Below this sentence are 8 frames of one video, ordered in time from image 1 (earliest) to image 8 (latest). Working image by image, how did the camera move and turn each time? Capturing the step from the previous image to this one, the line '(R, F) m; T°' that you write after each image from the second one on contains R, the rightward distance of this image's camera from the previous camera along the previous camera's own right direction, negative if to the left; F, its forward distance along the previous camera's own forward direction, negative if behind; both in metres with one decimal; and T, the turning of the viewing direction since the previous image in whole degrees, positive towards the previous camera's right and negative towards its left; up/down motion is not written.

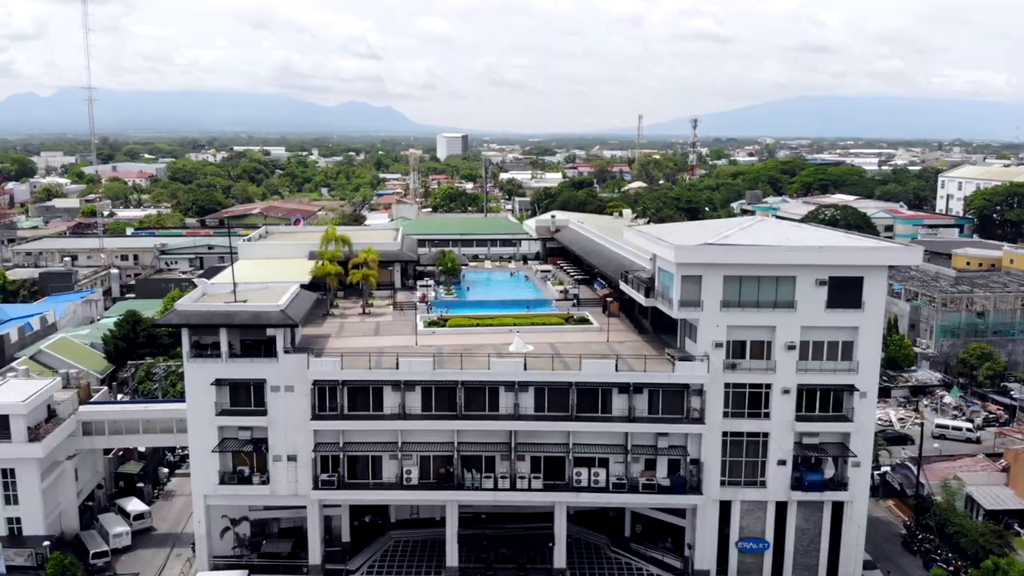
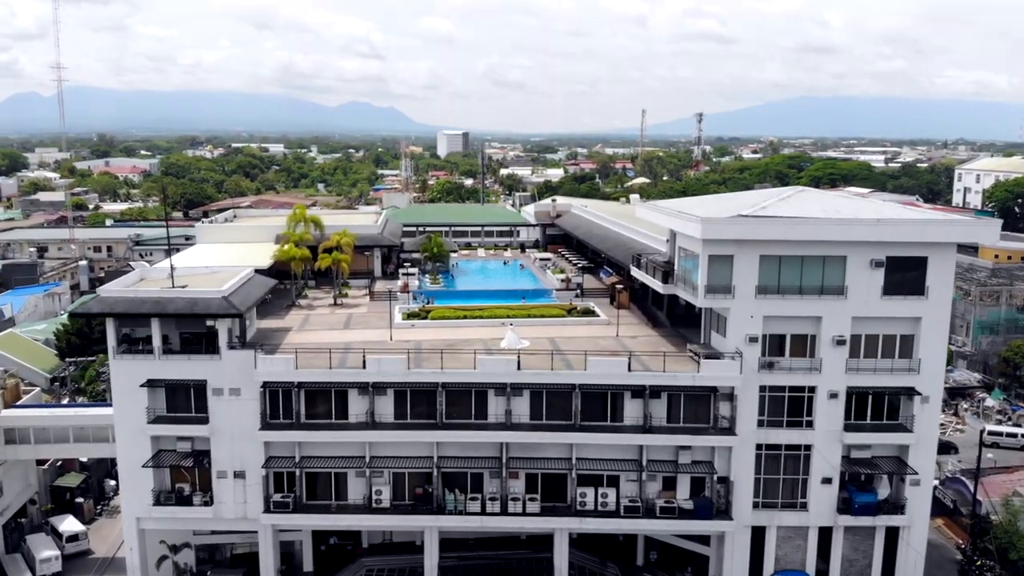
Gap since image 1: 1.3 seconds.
(+0.6, +6.7) m; 0°
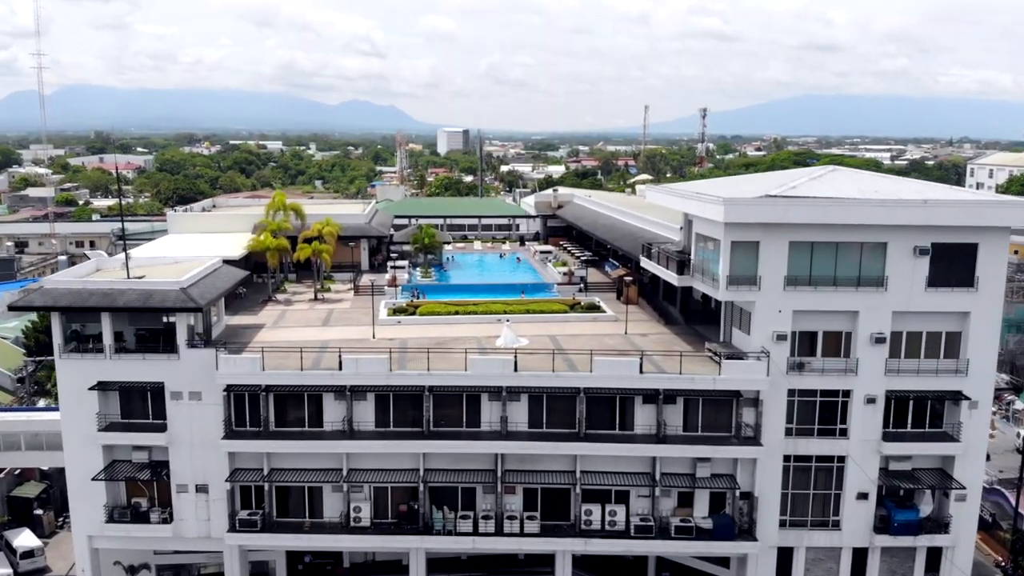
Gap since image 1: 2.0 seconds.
(+0.2, +3.8) m; 0°
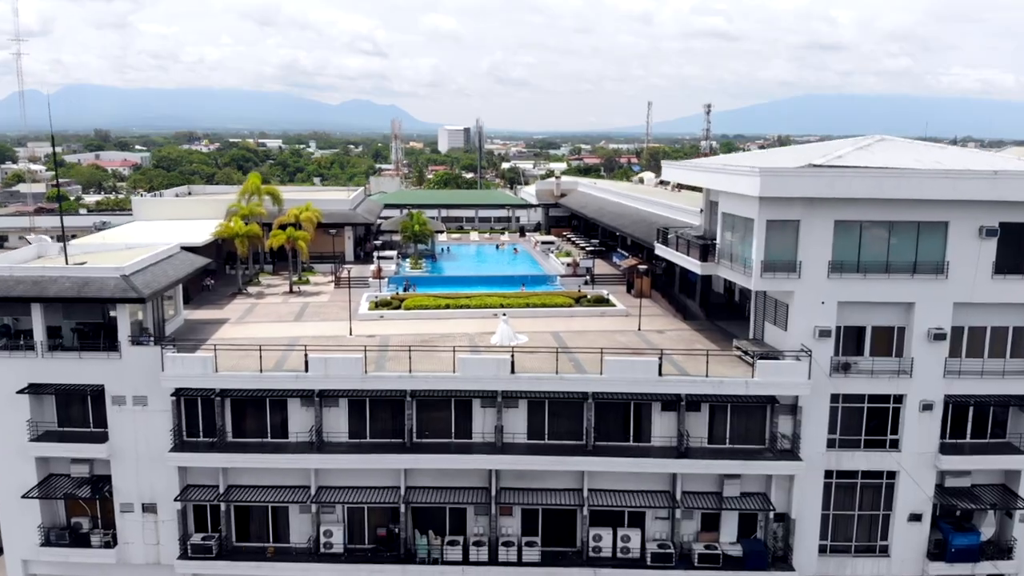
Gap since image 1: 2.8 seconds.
(+0.2, +4.1) m; 0°
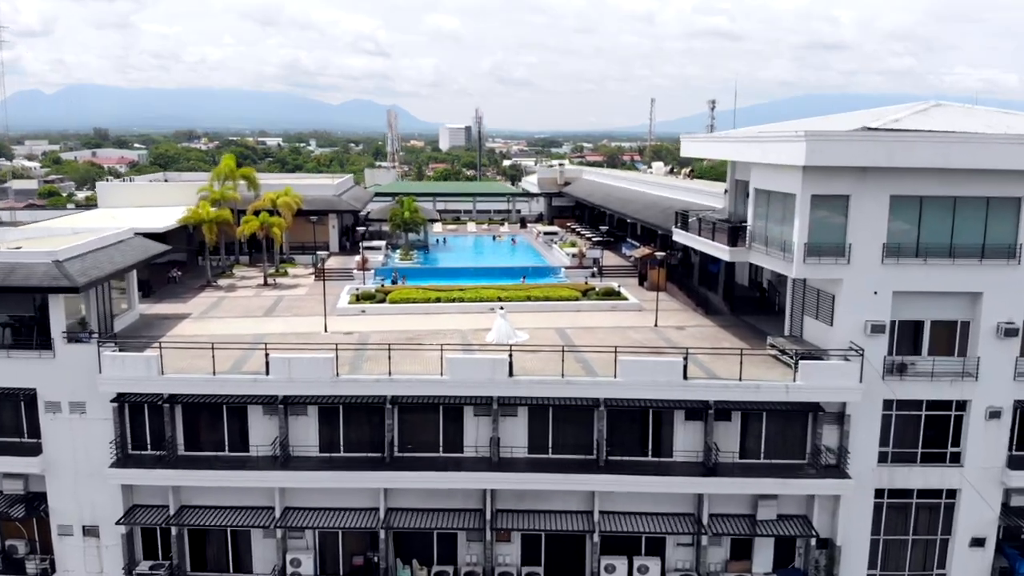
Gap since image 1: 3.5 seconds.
(+0.1, +3.6) m; 0°
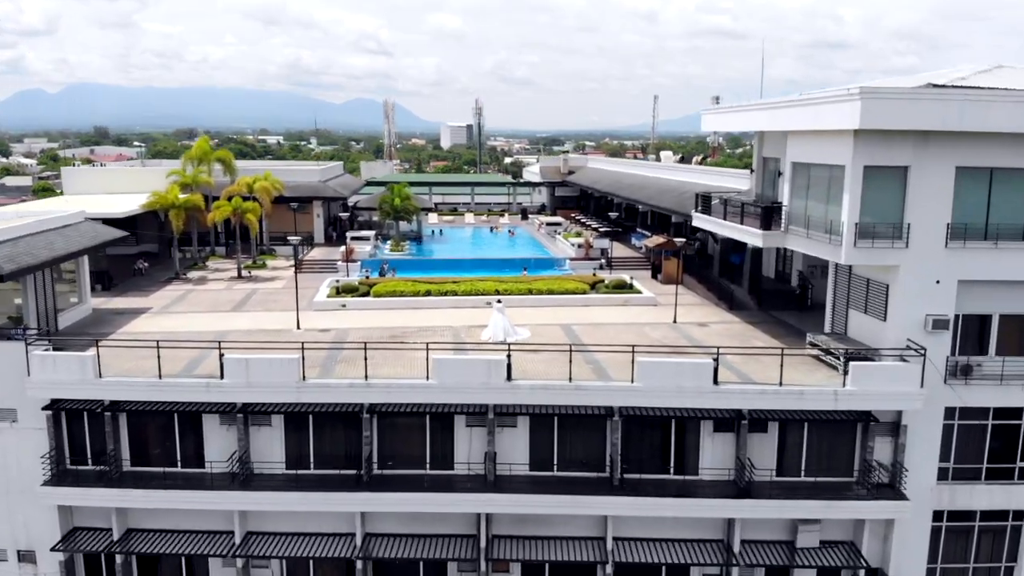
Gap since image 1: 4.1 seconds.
(+0.1, +3.0) m; 0°
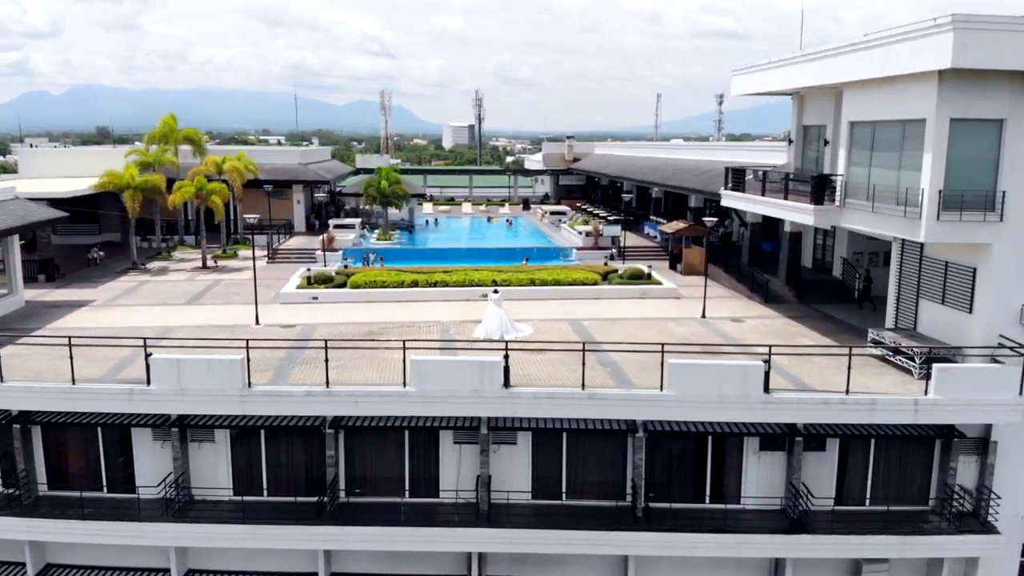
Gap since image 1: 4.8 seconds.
(+0.1, +3.3) m; 0°
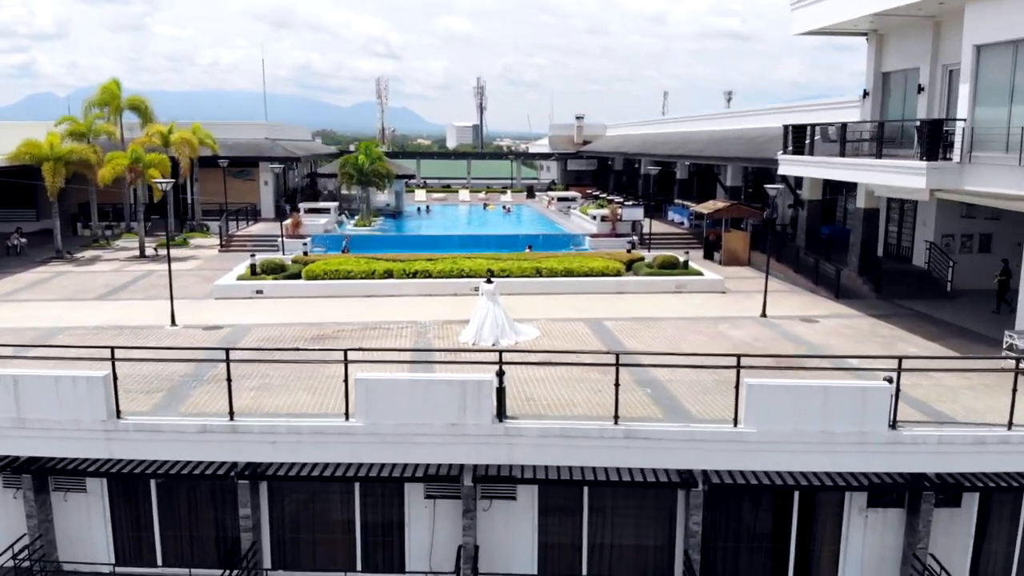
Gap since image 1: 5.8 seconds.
(+0.1, +4.4) m; 0°
